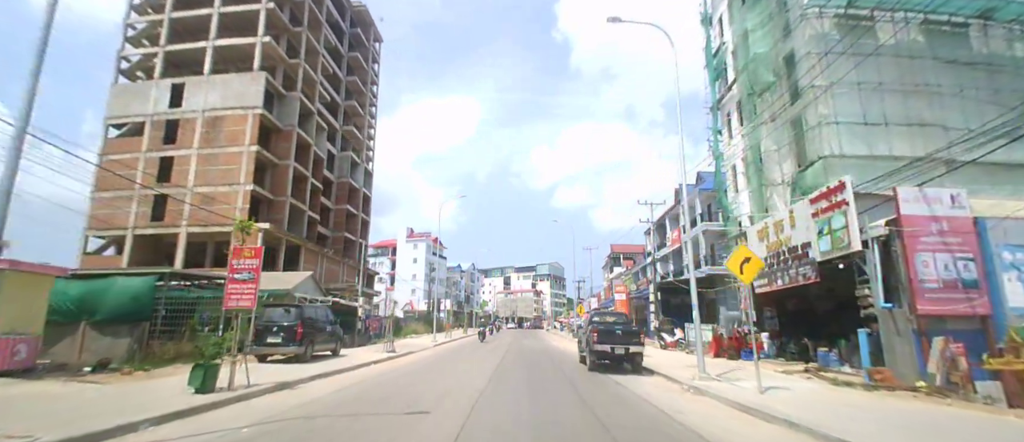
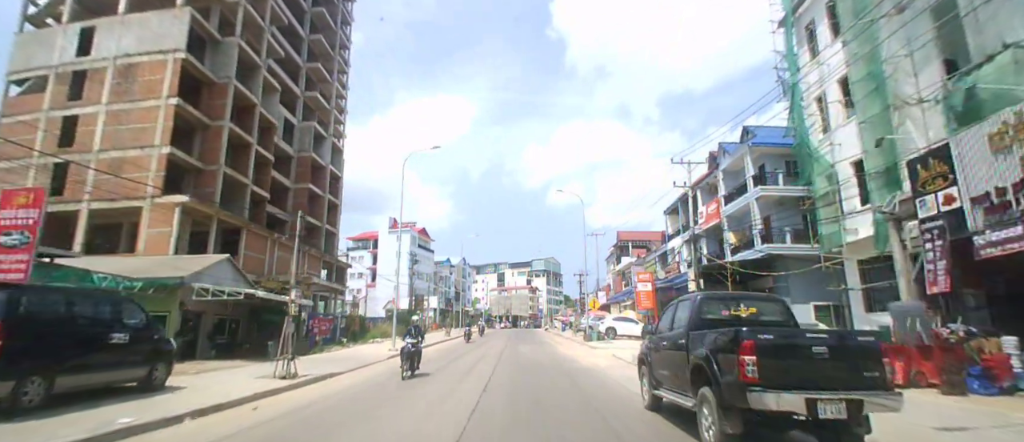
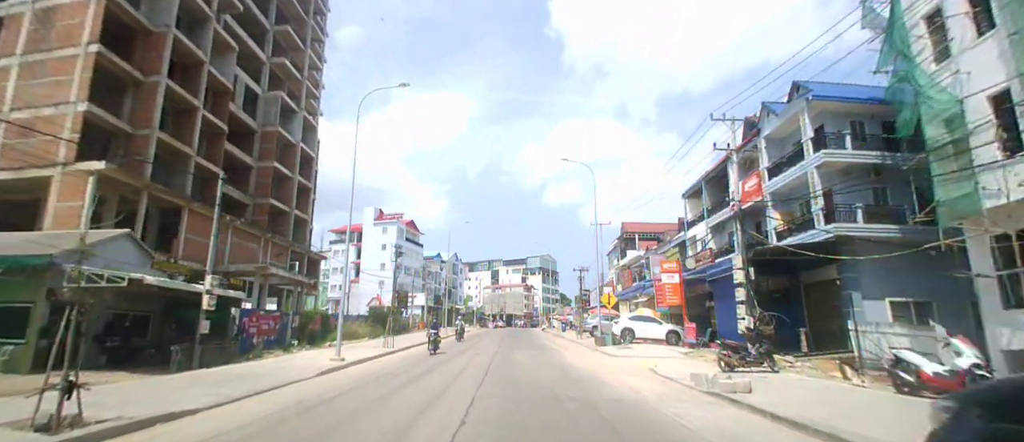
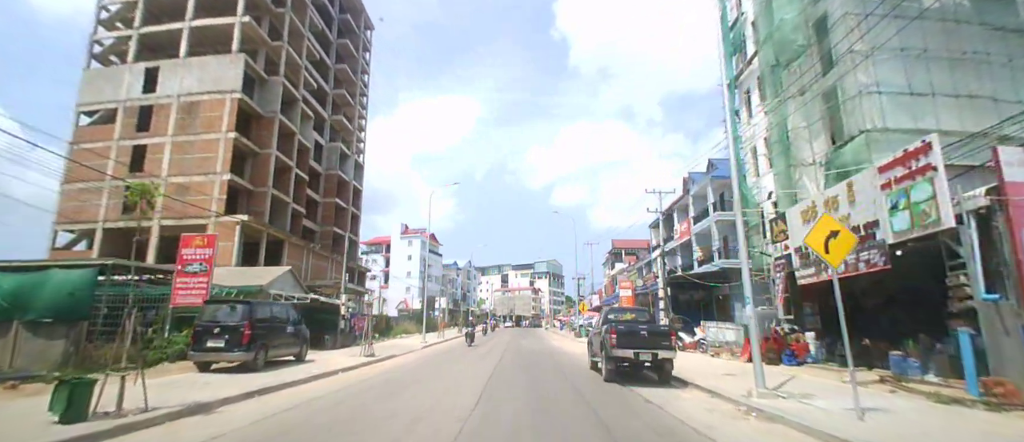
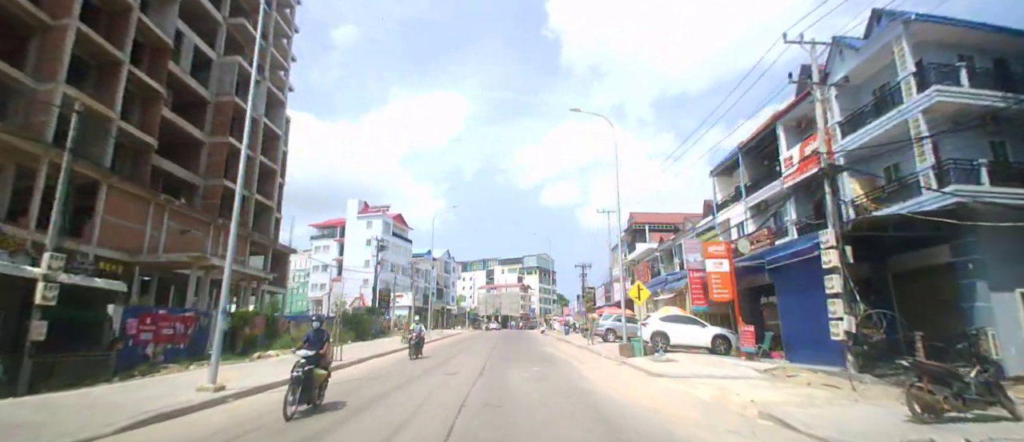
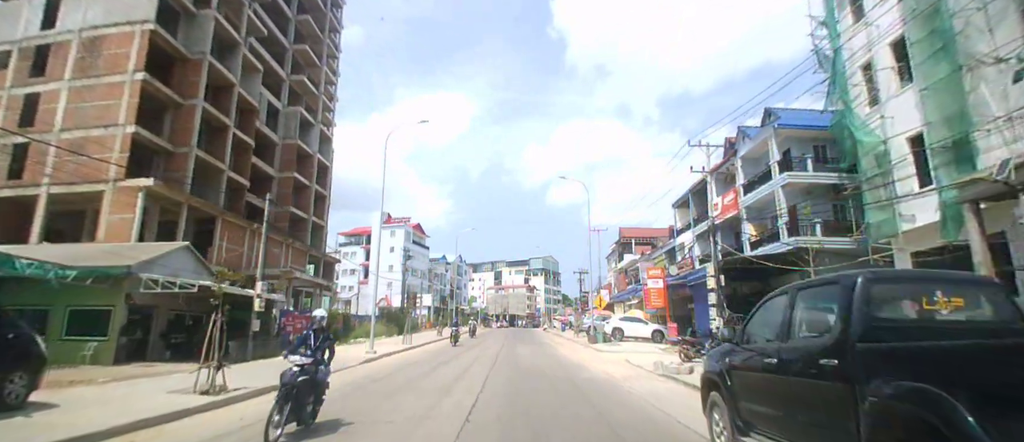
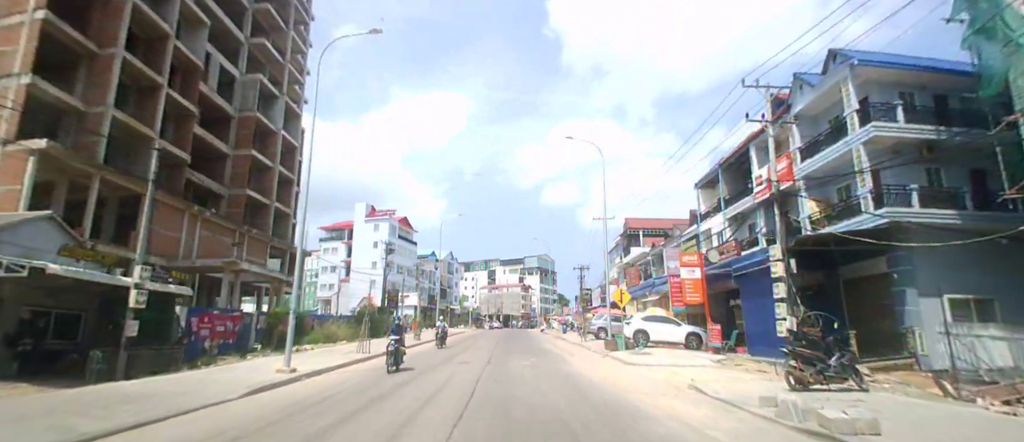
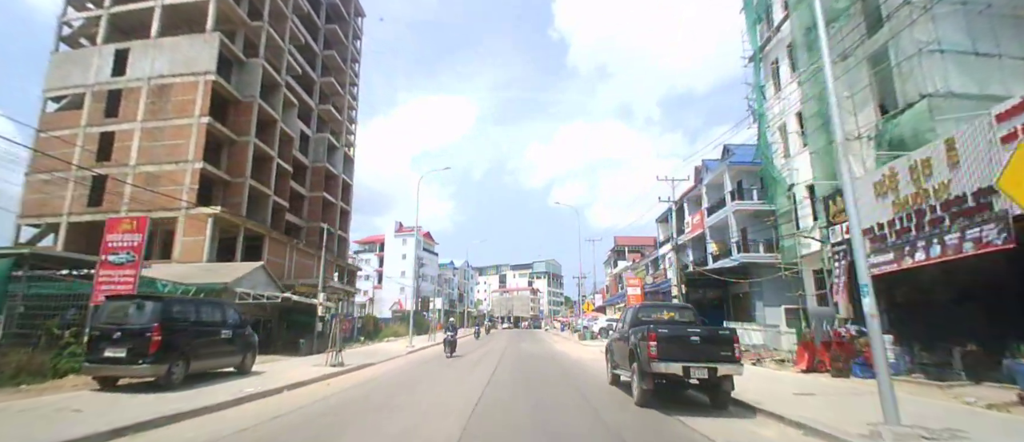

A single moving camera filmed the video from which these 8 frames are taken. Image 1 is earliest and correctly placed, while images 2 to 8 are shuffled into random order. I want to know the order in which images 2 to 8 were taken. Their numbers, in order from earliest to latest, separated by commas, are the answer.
4, 8, 2, 6, 3, 7, 5
